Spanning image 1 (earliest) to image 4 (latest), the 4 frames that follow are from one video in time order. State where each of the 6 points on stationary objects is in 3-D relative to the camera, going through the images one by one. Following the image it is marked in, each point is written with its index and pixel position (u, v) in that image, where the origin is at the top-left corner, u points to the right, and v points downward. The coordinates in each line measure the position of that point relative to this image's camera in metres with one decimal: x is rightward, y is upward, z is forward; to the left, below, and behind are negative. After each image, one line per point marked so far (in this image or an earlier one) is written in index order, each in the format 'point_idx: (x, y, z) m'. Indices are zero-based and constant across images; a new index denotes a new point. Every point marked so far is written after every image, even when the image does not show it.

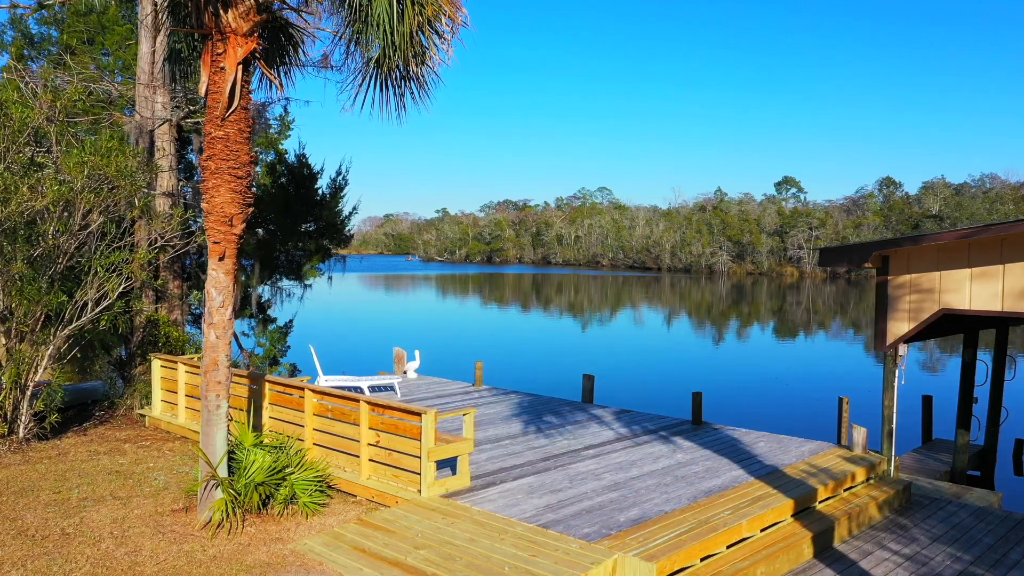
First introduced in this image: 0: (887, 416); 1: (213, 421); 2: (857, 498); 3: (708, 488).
0: (+3.2, -1.1, +5.9) m
1: (-2.0, -0.9, +4.6) m
2: (+2.6, -1.6, +5.3) m
3: (+1.5, -1.5, +5.1) m
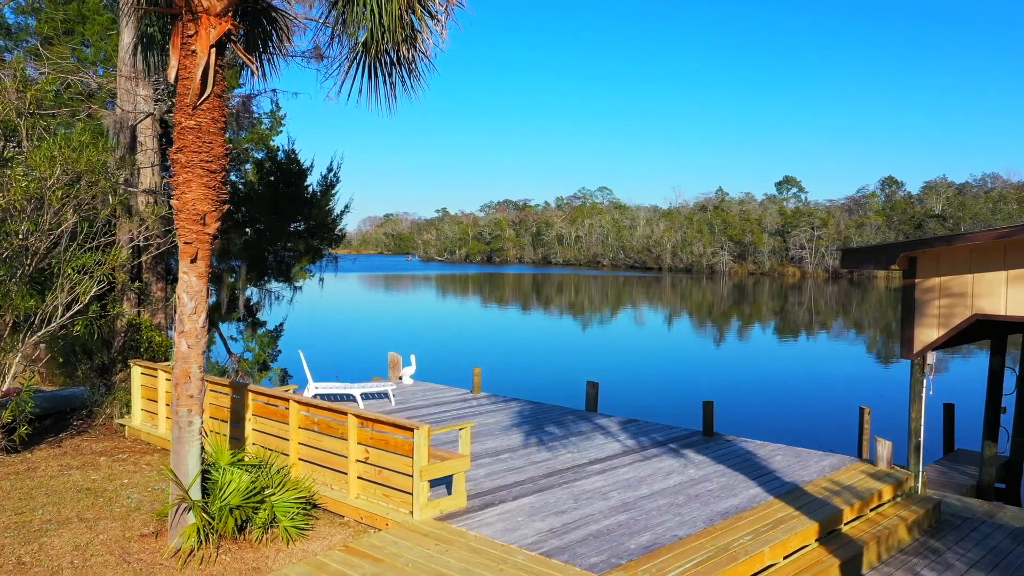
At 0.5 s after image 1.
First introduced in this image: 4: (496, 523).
0: (+3.2, -1.1, +5.5) m
1: (-2.0, -0.9, +4.2) m
2: (+2.6, -1.6, +4.9) m
3: (+1.5, -1.5, +4.8) m
4: (-0.1, -1.5, +4.5) m
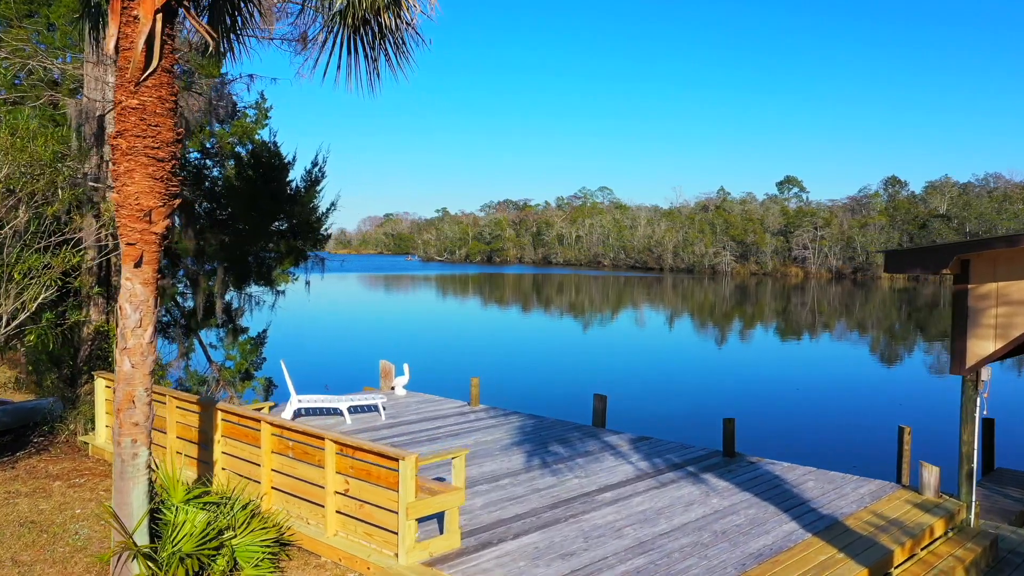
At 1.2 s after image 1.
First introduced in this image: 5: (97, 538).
0: (+3.2, -1.2, +4.9) m
1: (-2.0, -0.9, +3.6) m
2: (+2.7, -1.7, +4.3) m
3: (+1.5, -1.6, +4.1) m
4: (-0.1, -1.6, +3.9) m
5: (-2.6, -1.6, +4.4) m
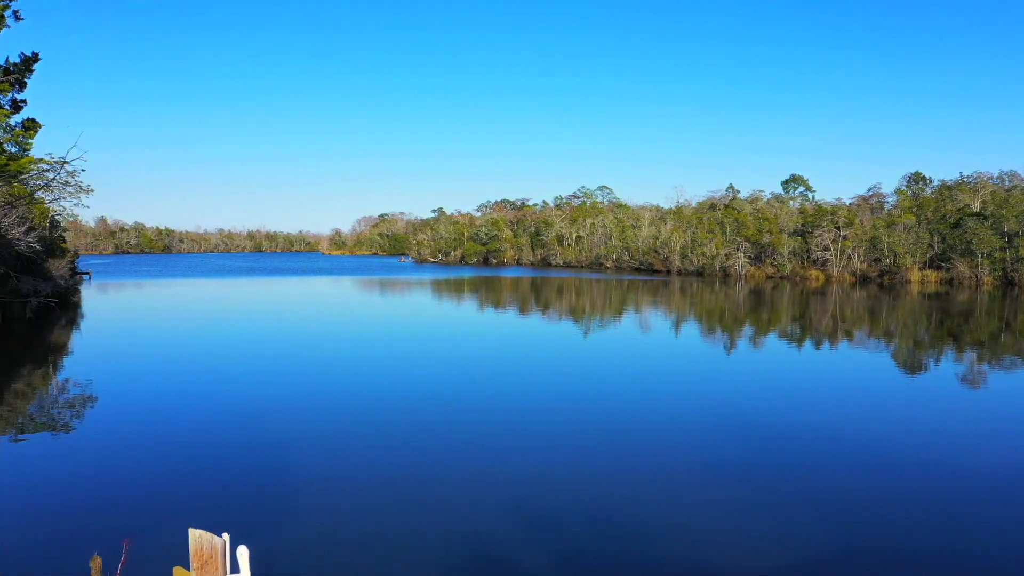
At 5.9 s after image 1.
0: (+3.2, -1.5, 0.0) m
1: (-2.0, -1.3, -1.4) m
2: (+2.6, -2.0, -0.6) m
3: (+1.4, -1.9, -0.8) m
4: (-0.1, -1.9, -1.1) m
5: (-2.6, -1.9, -0.6) m
